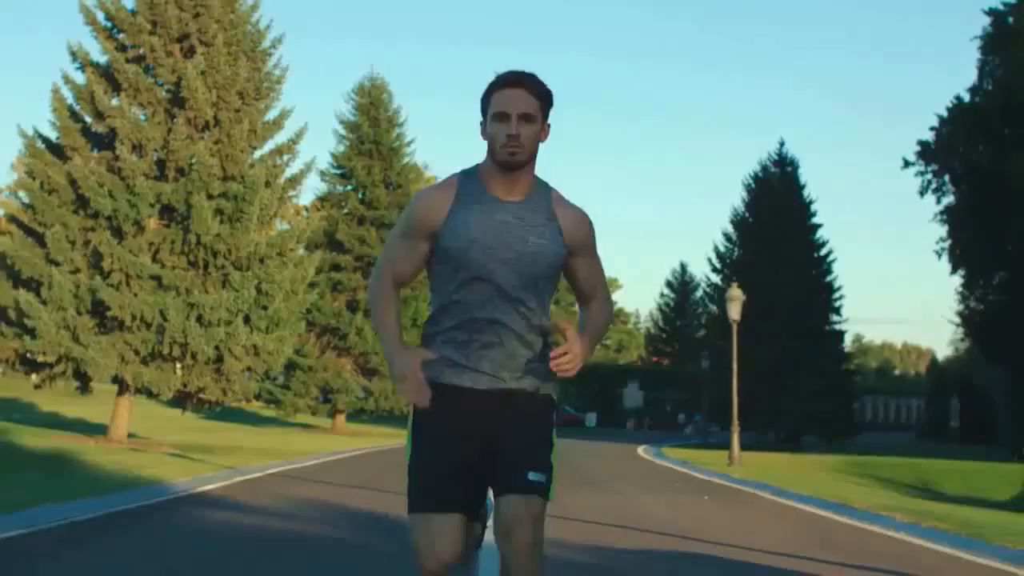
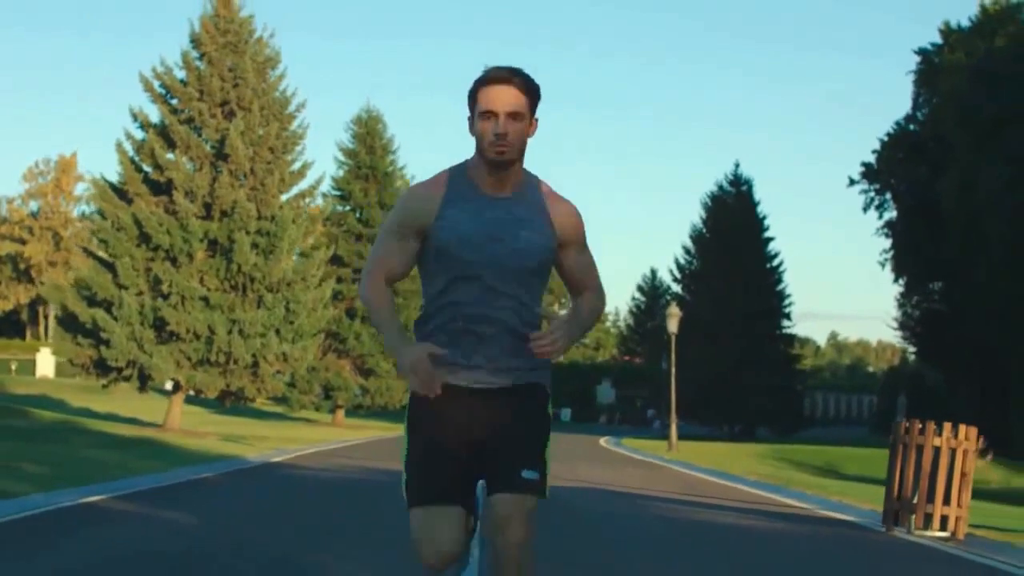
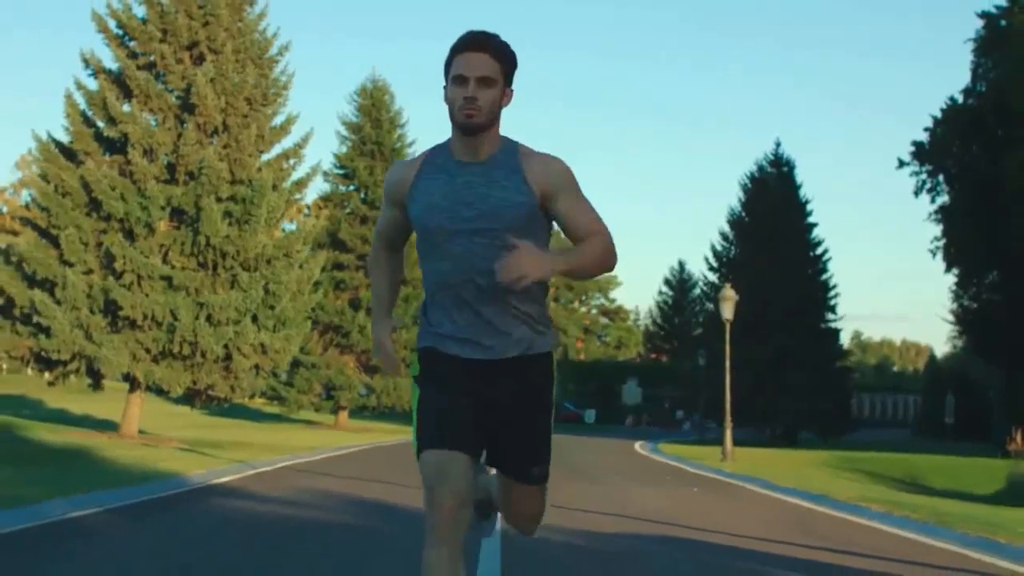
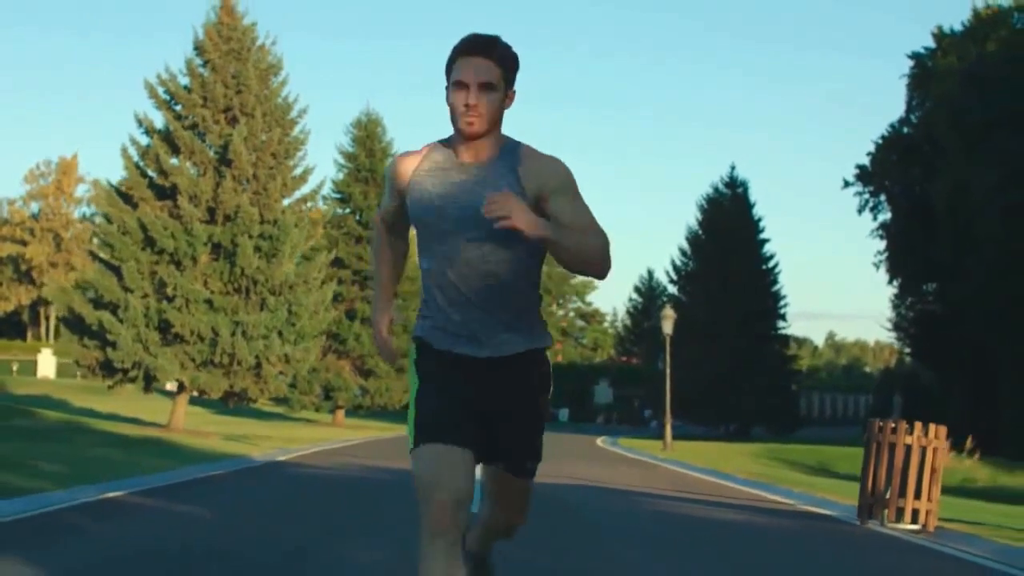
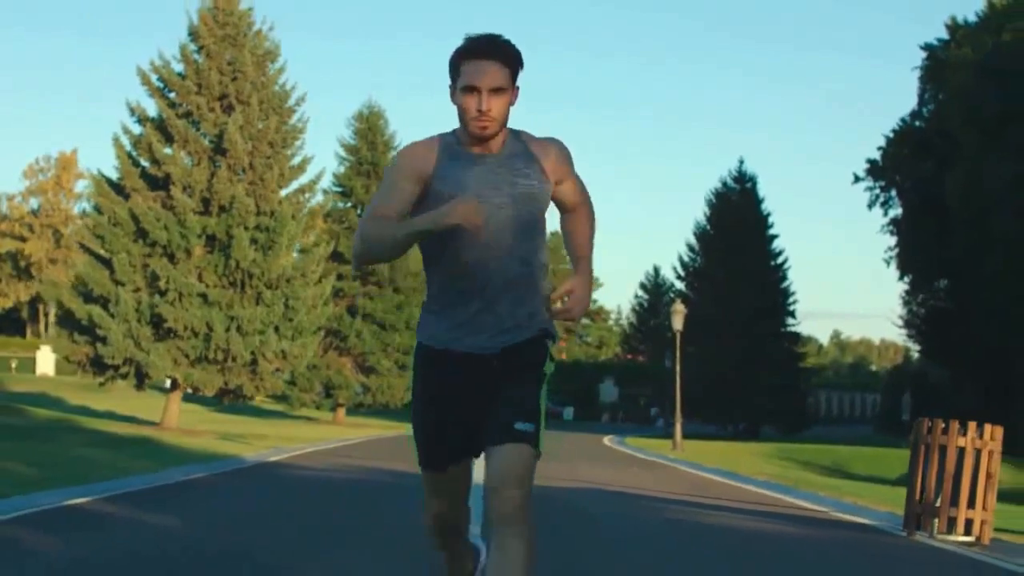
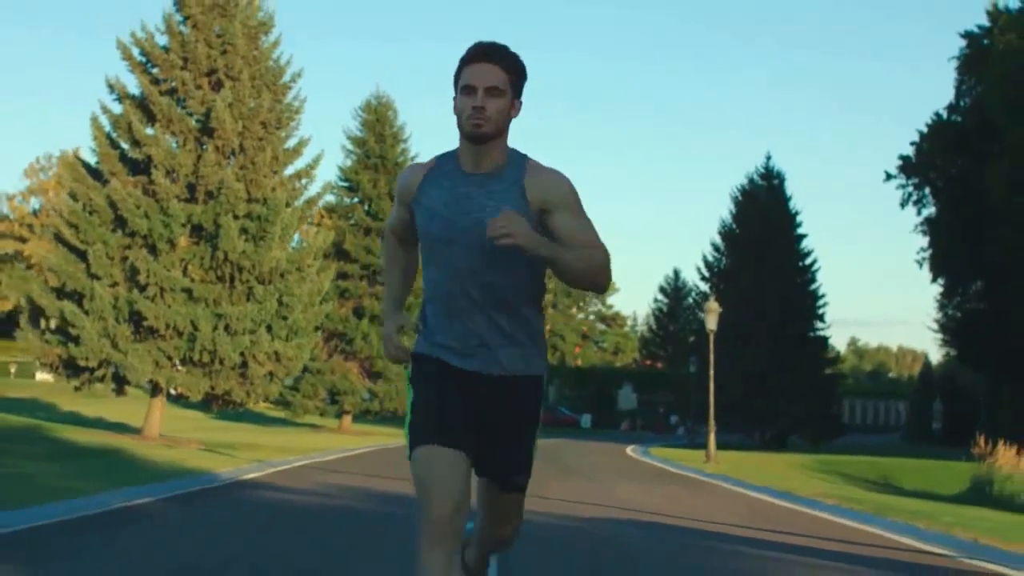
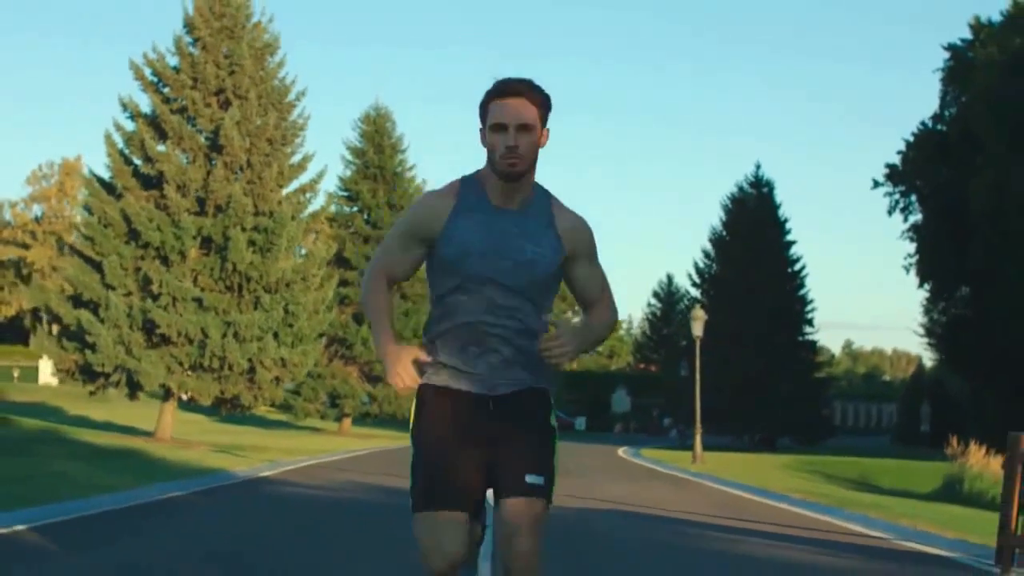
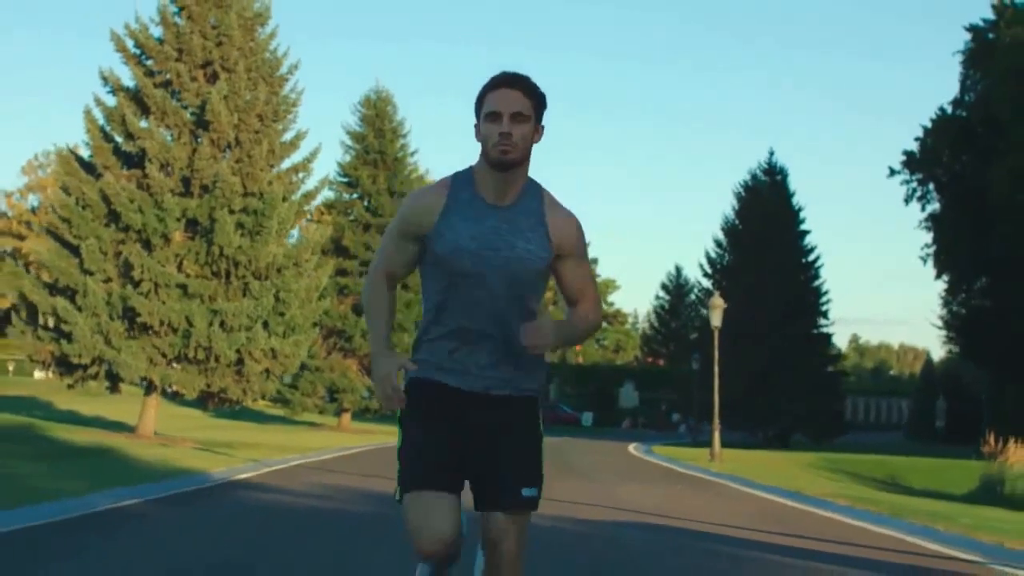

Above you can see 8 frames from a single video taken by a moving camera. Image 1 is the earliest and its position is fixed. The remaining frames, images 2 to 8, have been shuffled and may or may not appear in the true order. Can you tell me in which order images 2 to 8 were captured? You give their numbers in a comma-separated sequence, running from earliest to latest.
3, 8, 6, 7, 5, 2, 4
